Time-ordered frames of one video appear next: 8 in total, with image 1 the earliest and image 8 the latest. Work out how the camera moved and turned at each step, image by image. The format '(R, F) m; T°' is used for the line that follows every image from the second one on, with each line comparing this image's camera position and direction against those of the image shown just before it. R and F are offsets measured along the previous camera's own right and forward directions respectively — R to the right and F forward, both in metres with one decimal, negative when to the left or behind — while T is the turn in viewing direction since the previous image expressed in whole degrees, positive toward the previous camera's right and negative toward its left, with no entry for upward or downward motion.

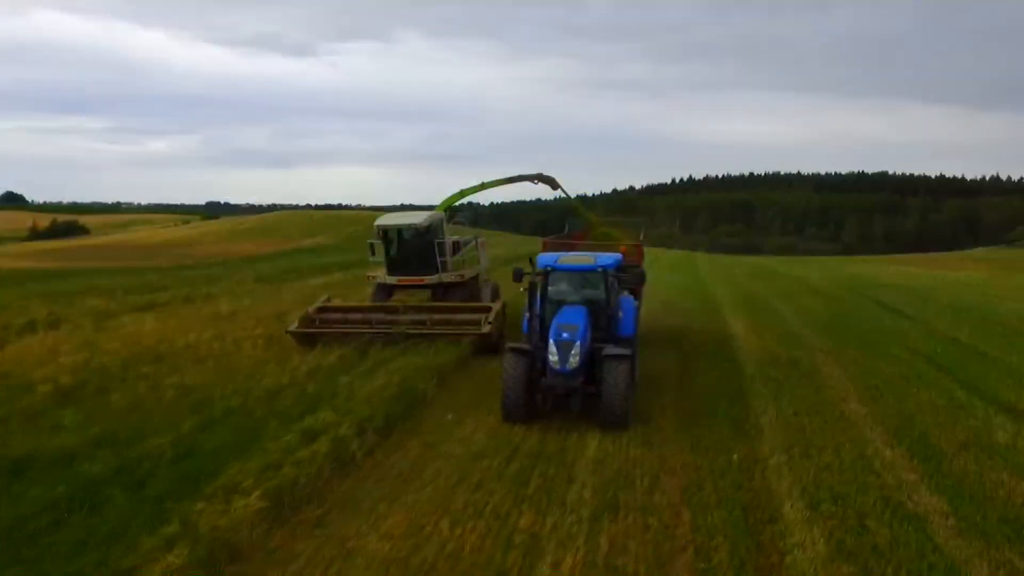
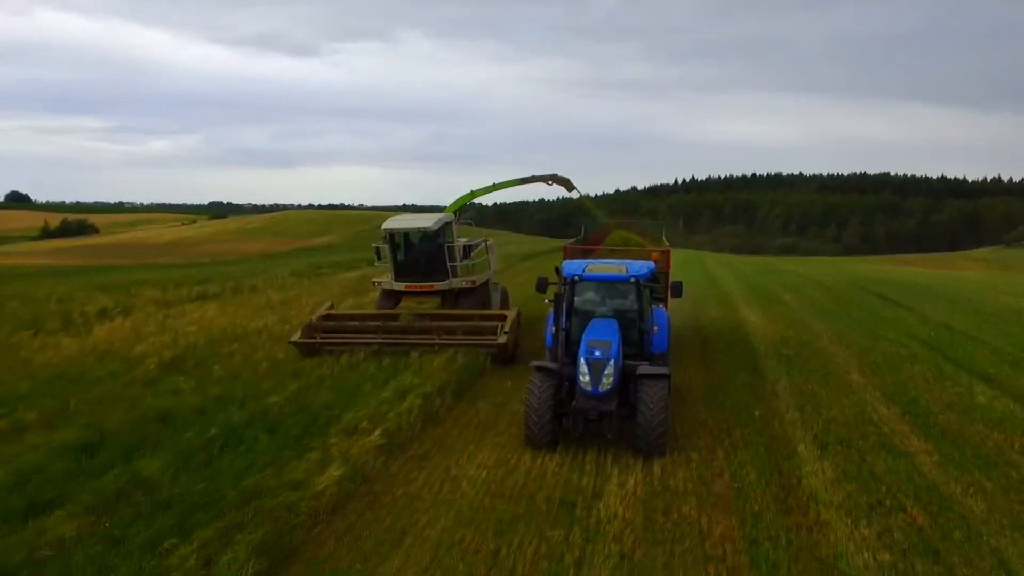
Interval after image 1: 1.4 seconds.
(-0.5, -1.4) m; 0°
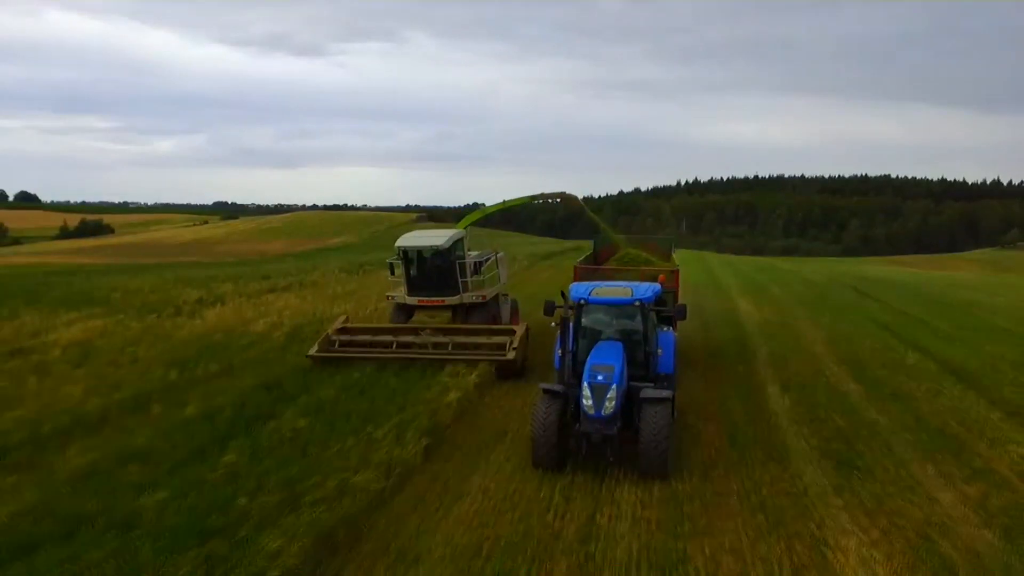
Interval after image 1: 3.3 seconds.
(-0.6, -3.2) m; 0°
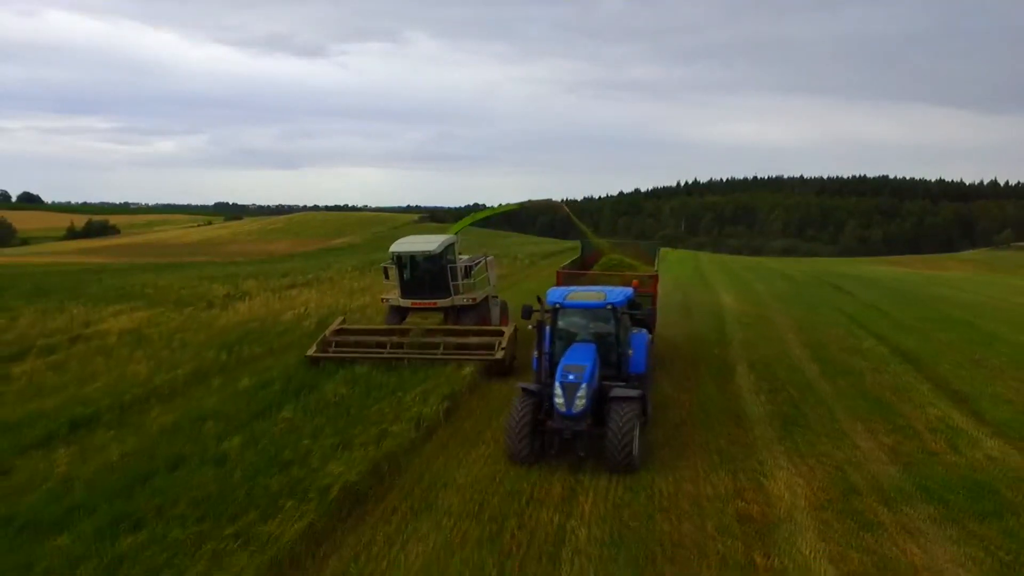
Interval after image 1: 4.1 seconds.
(-0.1, -1.8) m; 0°
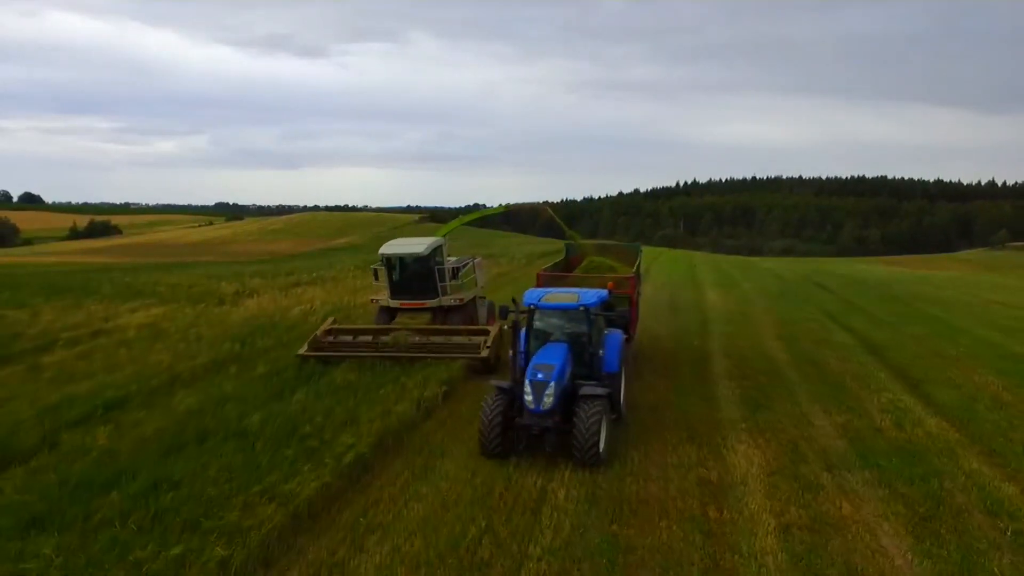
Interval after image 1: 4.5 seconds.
(+0.1, -1.0) m; 0°
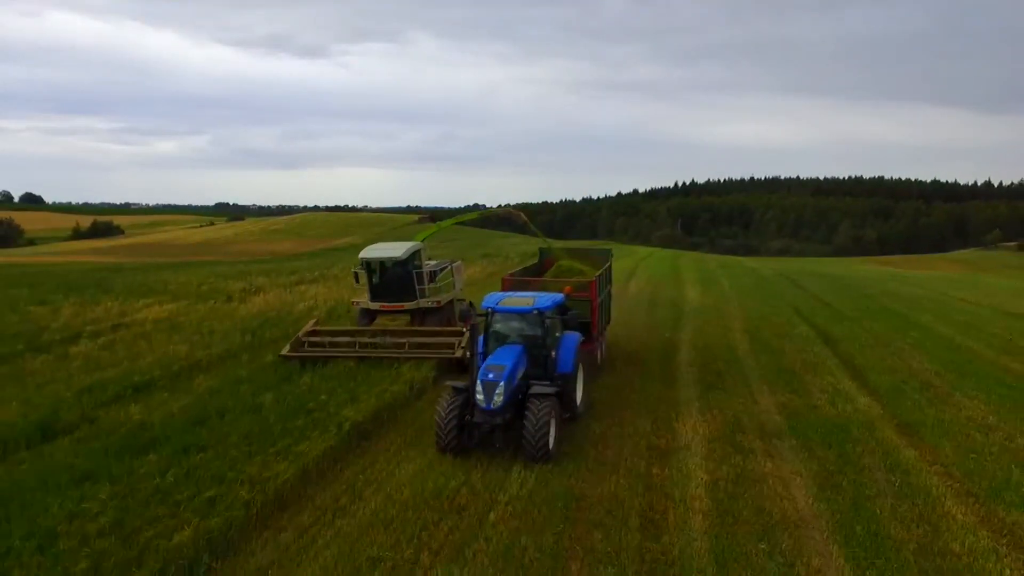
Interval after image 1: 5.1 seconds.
(+0.2, -1.4) m; 0°
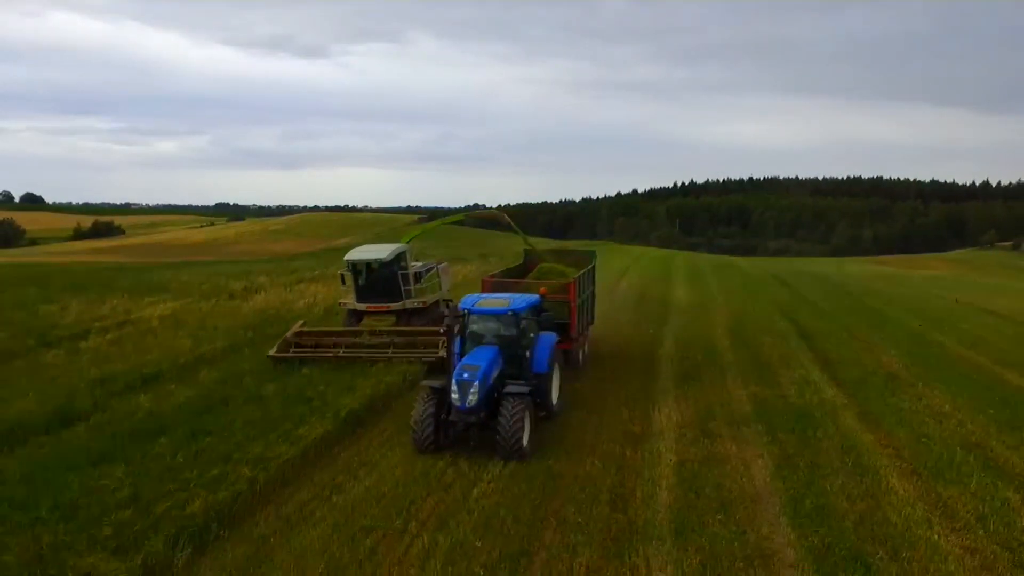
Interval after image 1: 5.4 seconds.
(+0.2, -0.7) m; 0°
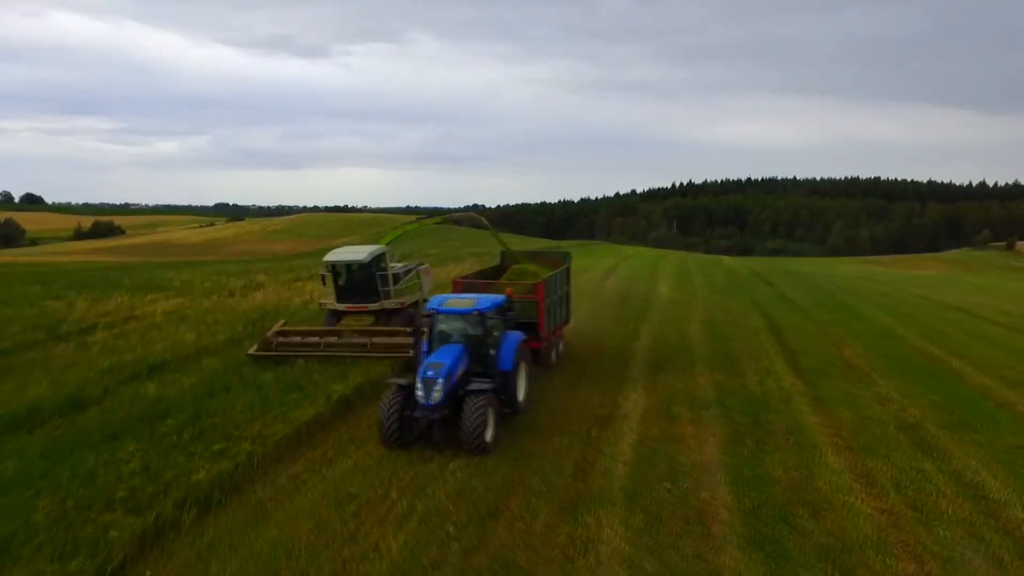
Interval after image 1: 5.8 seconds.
(+0.3, -0.9) m; 0°
